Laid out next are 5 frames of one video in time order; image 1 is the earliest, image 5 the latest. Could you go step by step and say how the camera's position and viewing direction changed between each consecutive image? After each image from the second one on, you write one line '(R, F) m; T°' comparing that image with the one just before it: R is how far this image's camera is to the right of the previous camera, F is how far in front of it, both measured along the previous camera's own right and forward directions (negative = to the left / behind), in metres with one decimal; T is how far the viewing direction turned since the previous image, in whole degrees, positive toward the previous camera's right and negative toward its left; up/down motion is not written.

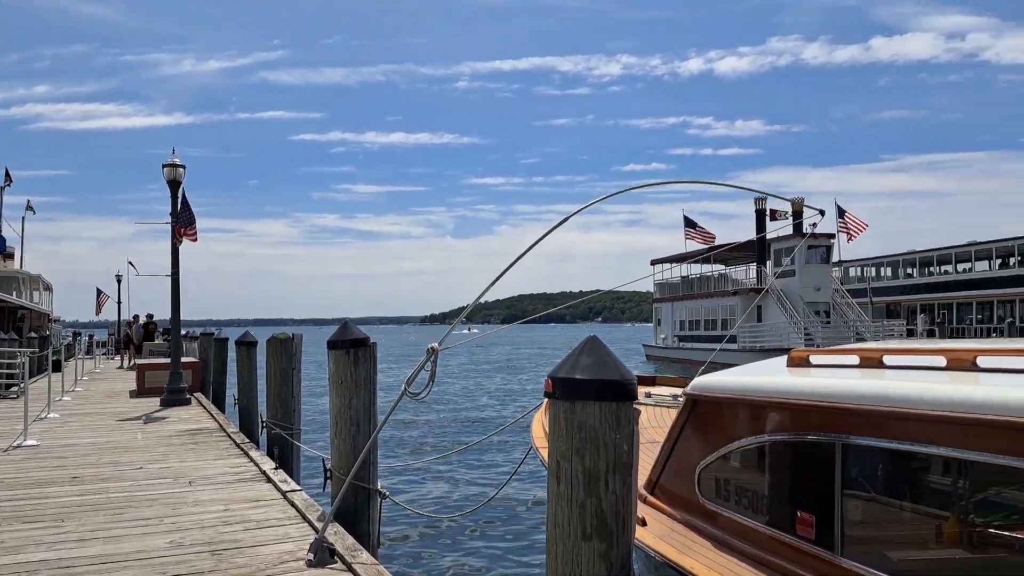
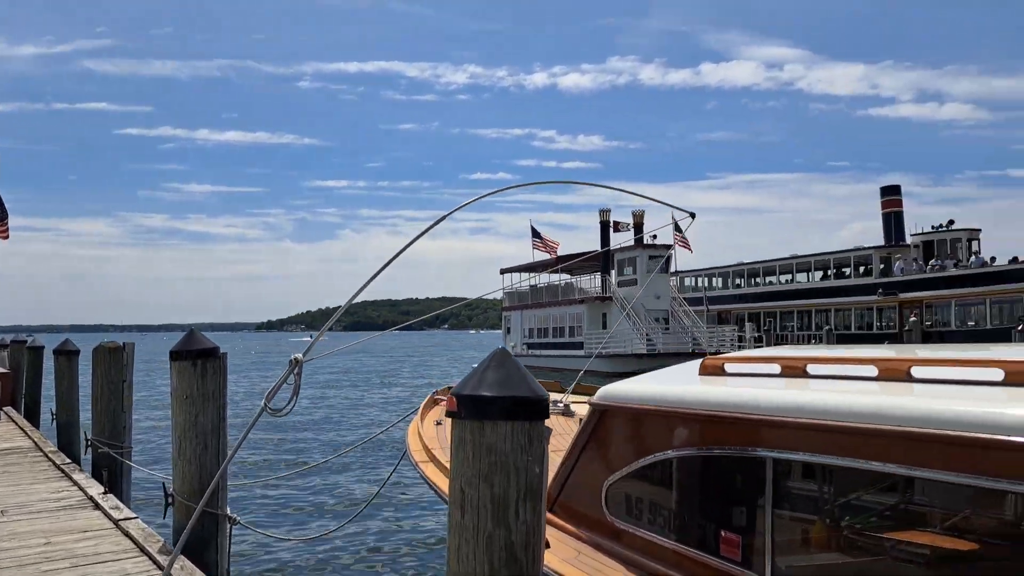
(-0.1, +0.3) m; +11°
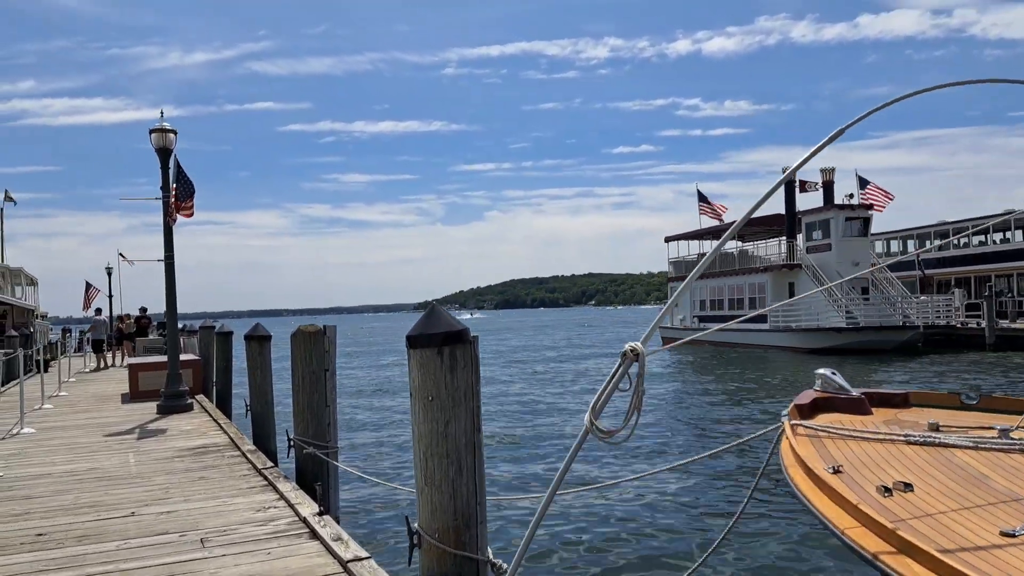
(-0.9, +1.4) m; -10°
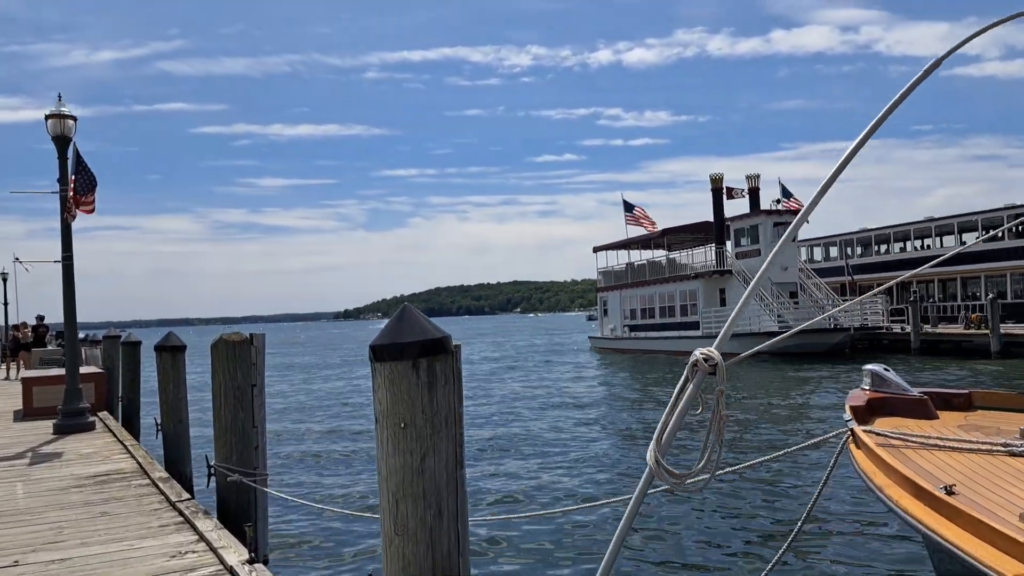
(-0.2, +0.7) m; +5°
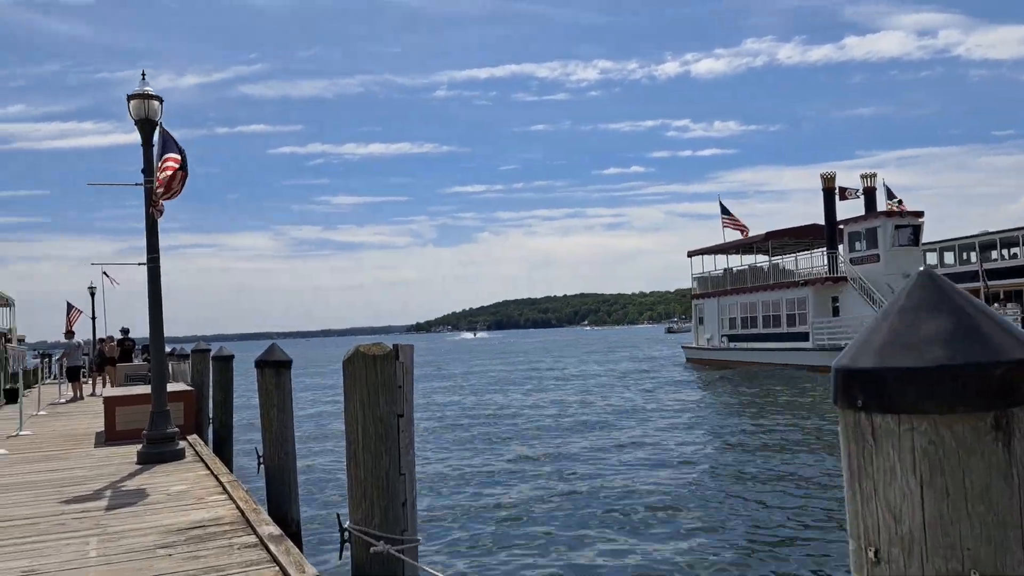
(-0.8, +1.5) m; -5°
